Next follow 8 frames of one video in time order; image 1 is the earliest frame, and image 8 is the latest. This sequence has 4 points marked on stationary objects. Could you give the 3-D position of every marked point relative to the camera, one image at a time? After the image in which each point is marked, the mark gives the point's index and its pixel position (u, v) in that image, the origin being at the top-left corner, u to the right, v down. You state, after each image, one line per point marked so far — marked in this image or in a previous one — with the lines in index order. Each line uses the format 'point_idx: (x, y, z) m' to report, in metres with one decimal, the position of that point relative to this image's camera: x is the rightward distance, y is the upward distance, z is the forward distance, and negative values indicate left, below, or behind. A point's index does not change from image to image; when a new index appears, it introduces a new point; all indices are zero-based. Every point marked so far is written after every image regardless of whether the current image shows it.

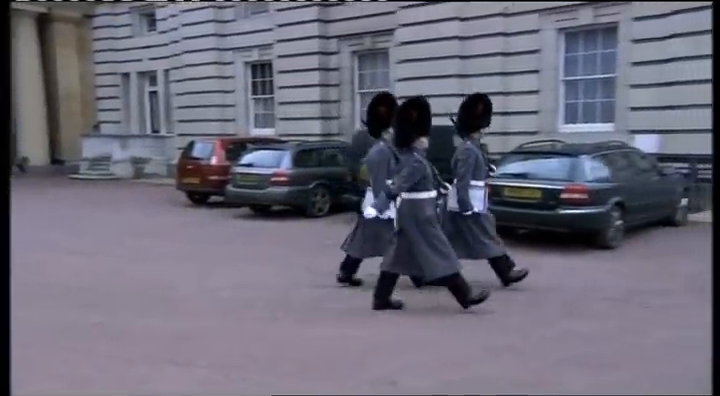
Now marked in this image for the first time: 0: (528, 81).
0: (+3.5, +2.5, +11.1) m
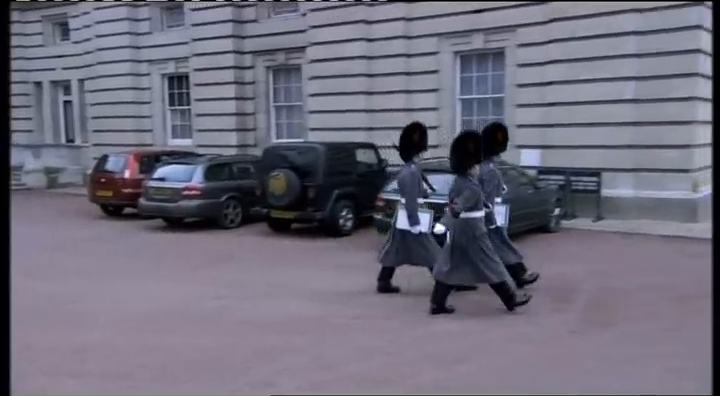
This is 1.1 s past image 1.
0: (+1.6, +2.3, +12.1) m
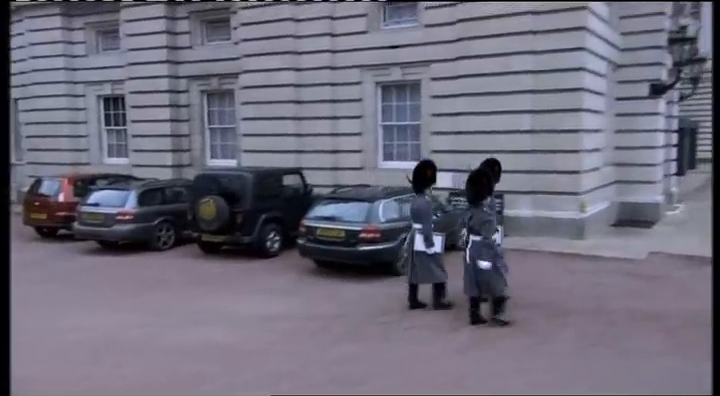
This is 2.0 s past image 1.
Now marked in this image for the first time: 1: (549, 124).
0: (-0.1, +1.8, +12.9) m
1: (+4.1, +1.6, +11.1) m
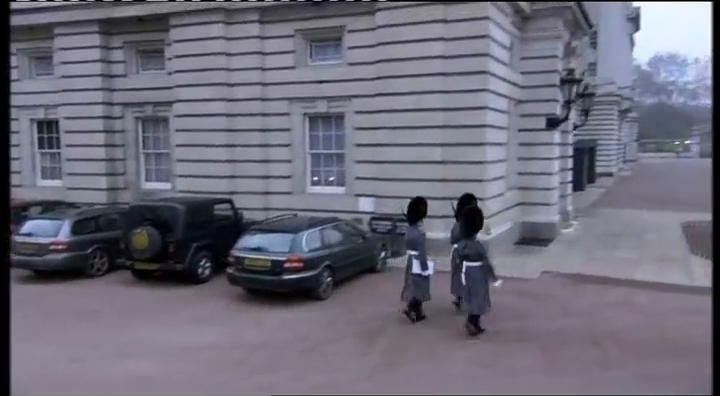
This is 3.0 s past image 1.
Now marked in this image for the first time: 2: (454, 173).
0: (-2.0, +1.2, +13.9) m
1: (+2.4, +1.0, +12.5) m
2: (+2.3, +0.6, +12.6) m
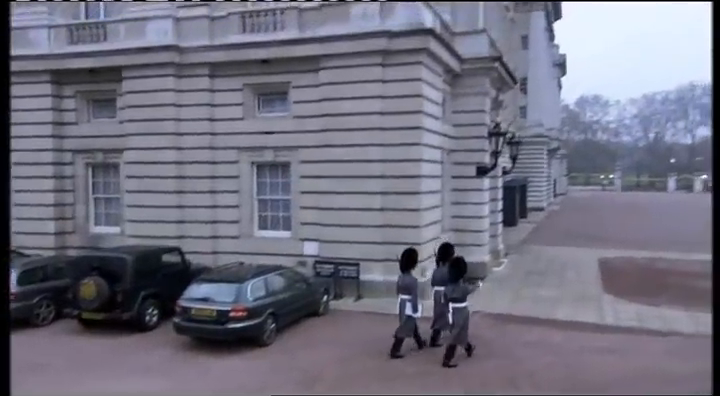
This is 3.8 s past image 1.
0: (-3.5, 0.0, +14.6) m
1: (+1.0, -0.1, +13.6) m
2: (+0.8, -0.5, +13.7) m
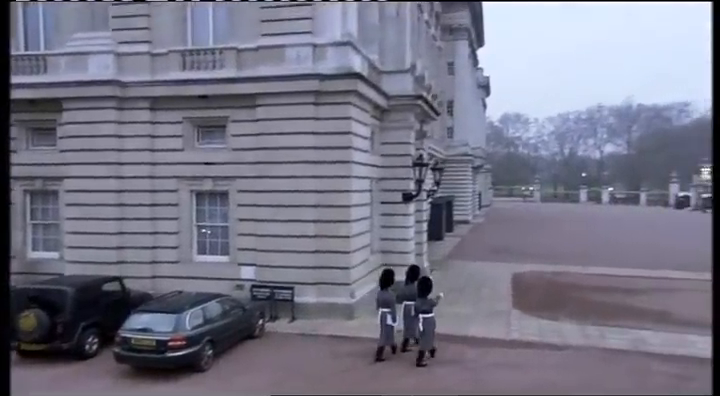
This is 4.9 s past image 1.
0: (-5.4, -0.8, +15.3) m
1: (-0.8, -0.9, +14.9) m
2: (-1.0, -1.3, +14.9) m
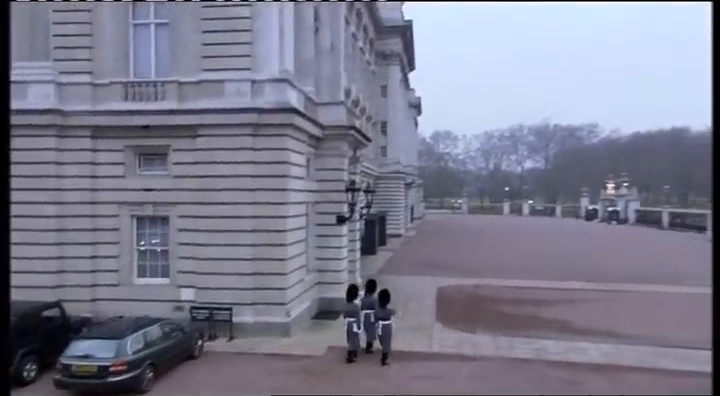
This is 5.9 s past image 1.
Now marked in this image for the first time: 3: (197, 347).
0: (-7.4, -1.5, +15.8) m
1: (-2.8, -1.7, +15.9) m
2: (-3.0, -2.1, +15.9) m
3: (-4.4, -4.1, +14.5) m
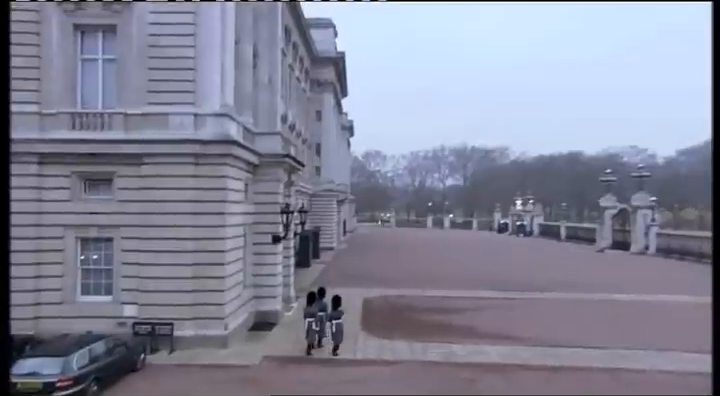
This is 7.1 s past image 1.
0: (-9.5, -2.2, +16.6) m
1: (-5.0, -2.4, +17.3) m
2: (-5.2, -2.8, +17.3) m
3: (-6.5, -4.8, +15.7) m
